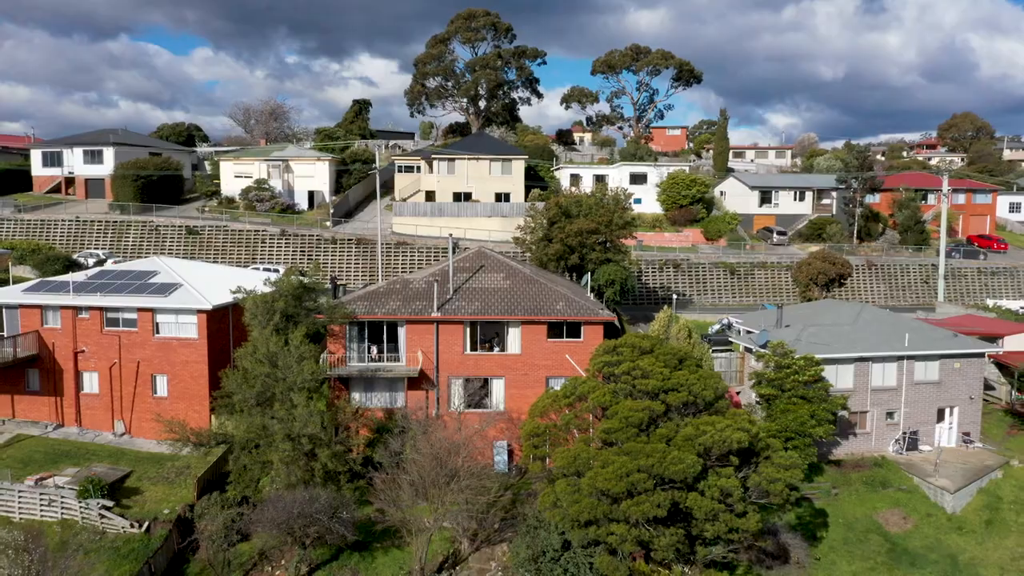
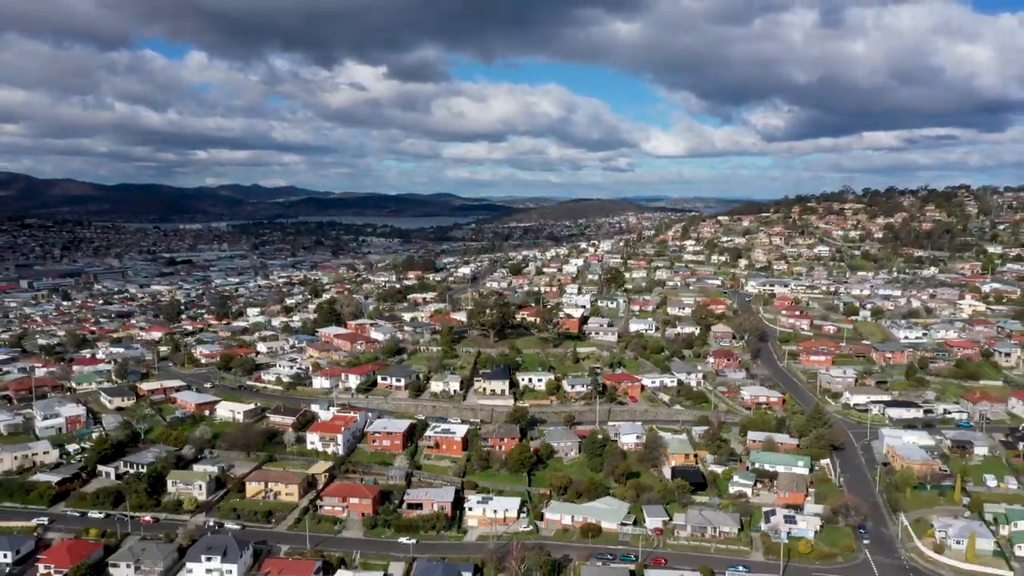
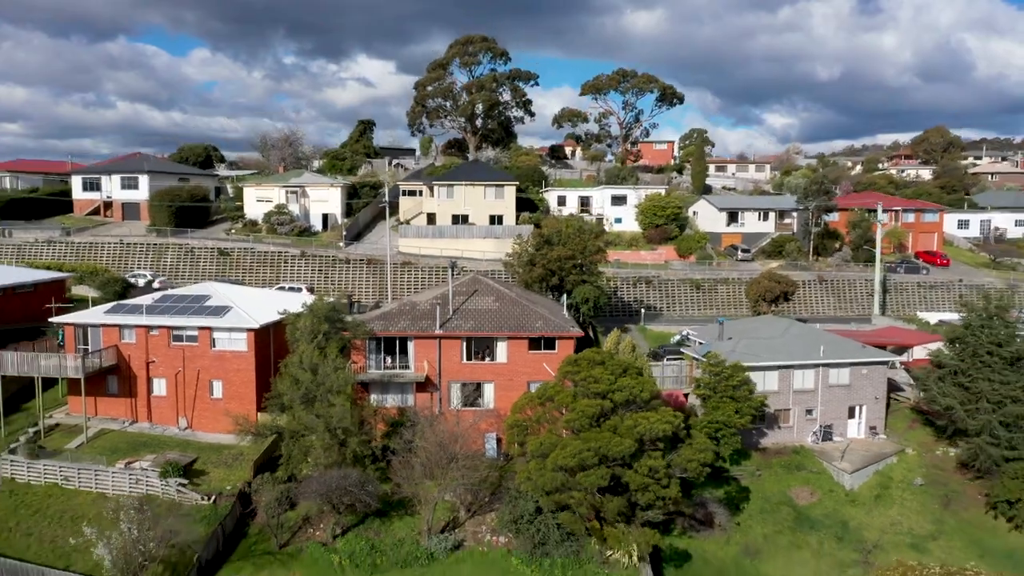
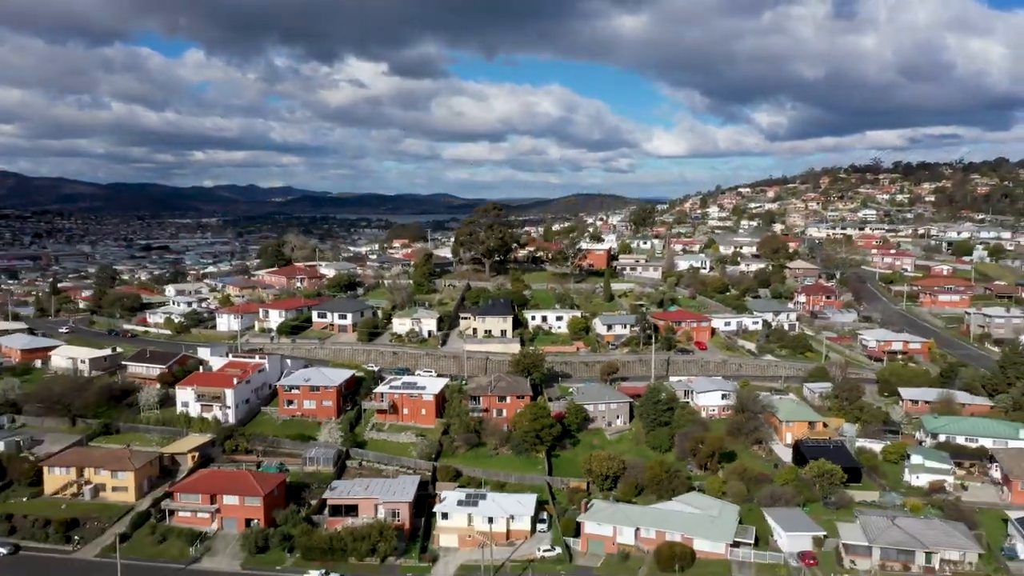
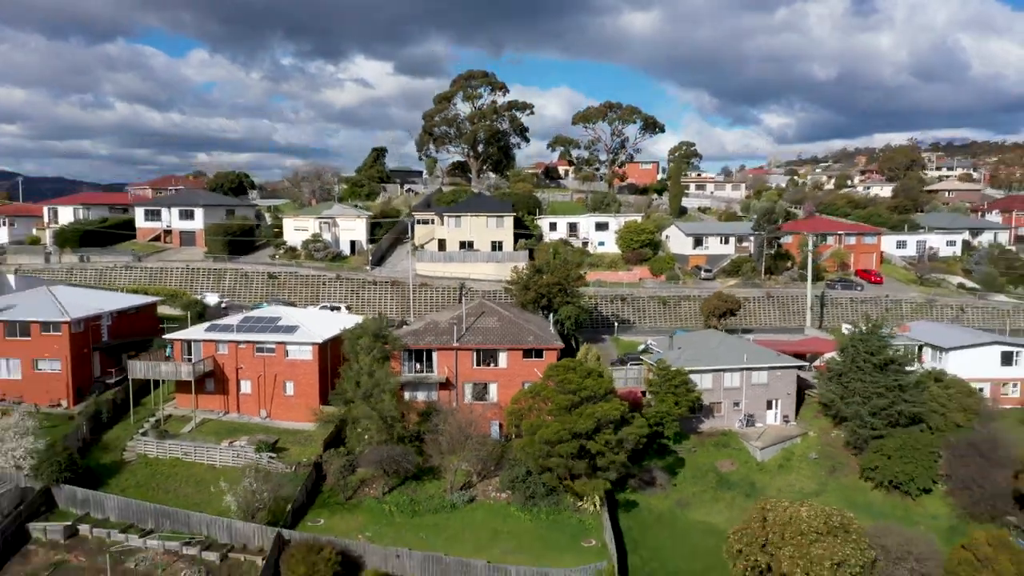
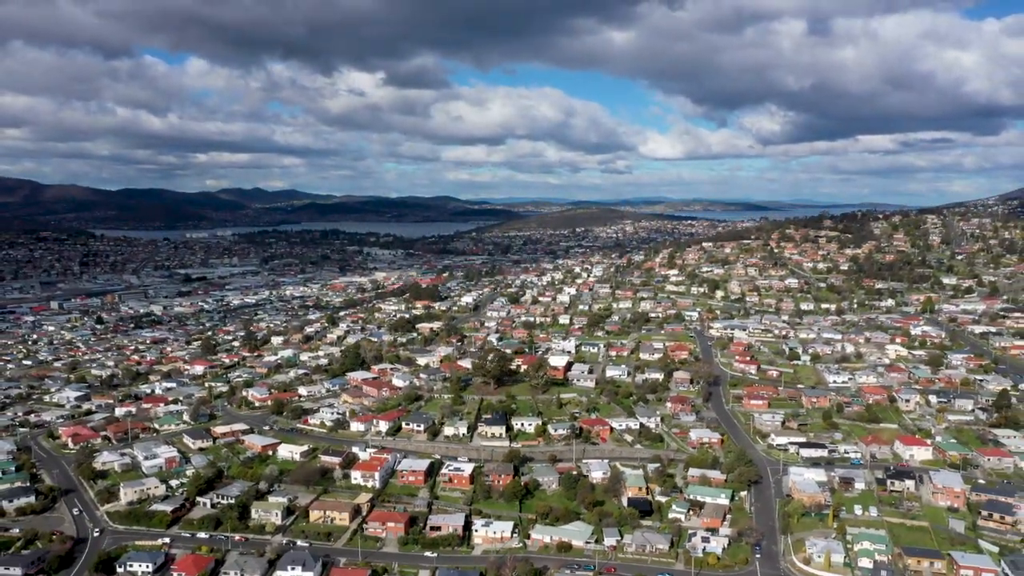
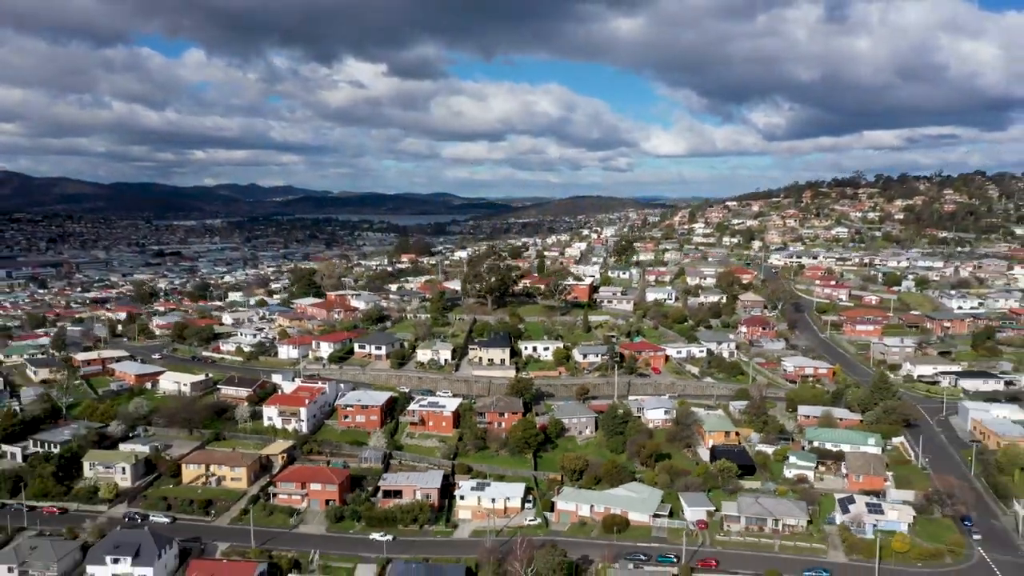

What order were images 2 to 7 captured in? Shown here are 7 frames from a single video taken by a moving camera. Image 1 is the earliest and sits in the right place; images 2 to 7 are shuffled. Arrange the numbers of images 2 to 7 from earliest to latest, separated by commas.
3, 5, 4, 7, 2, 6
